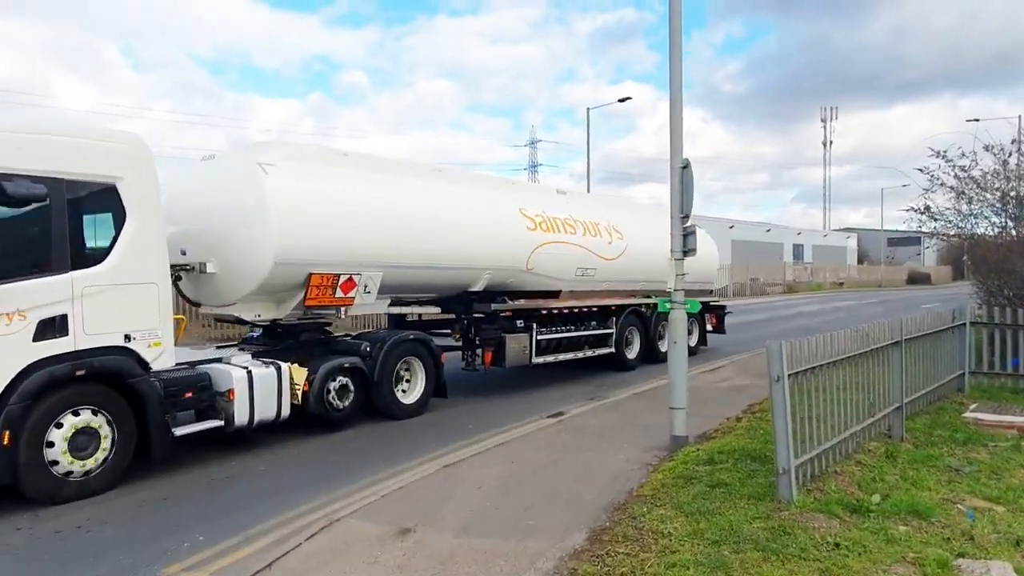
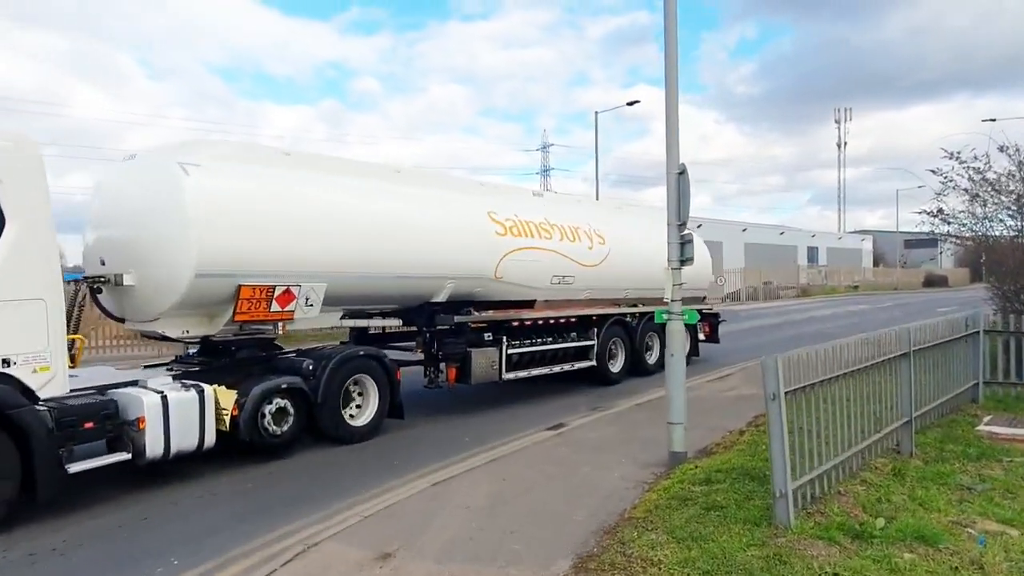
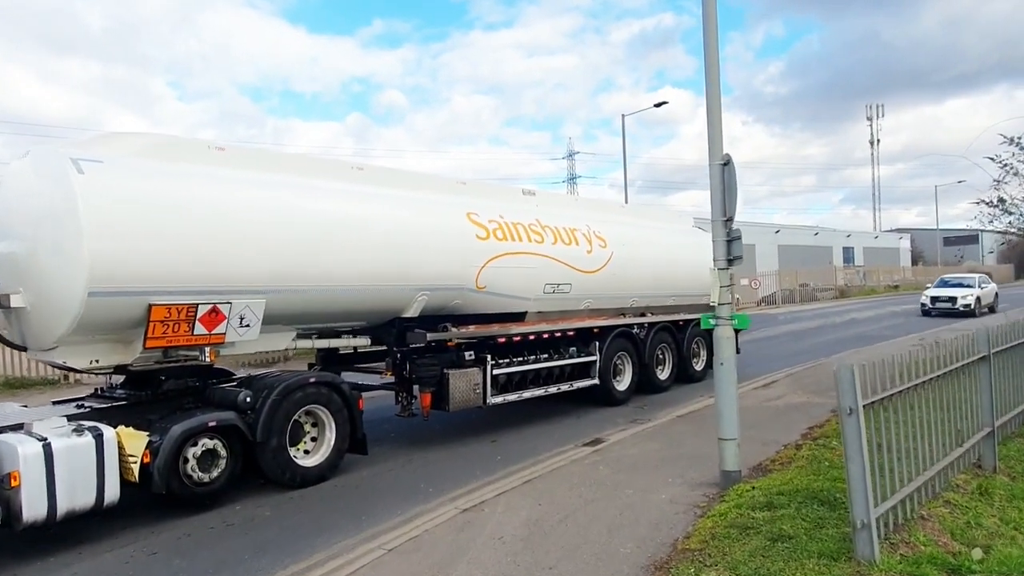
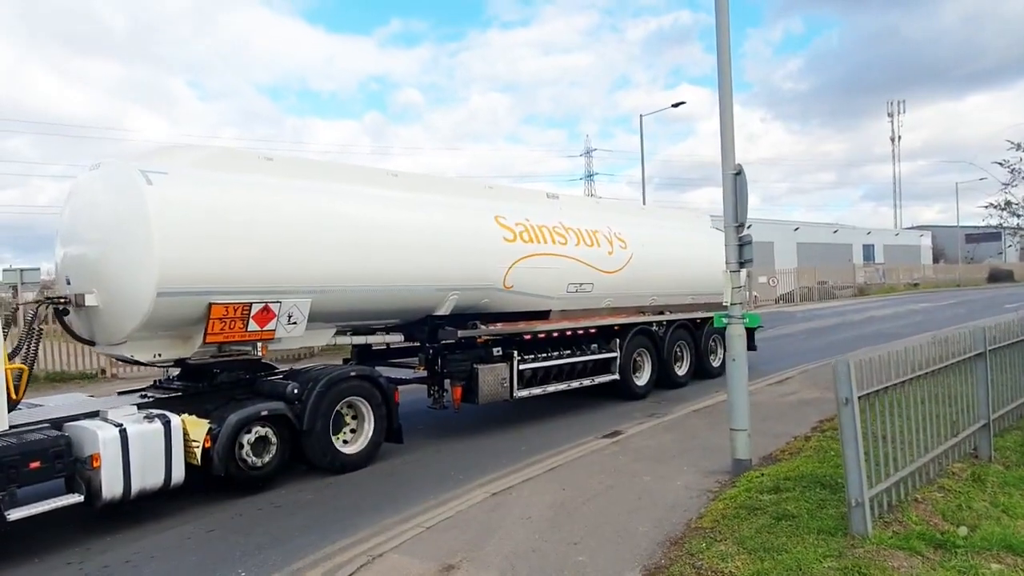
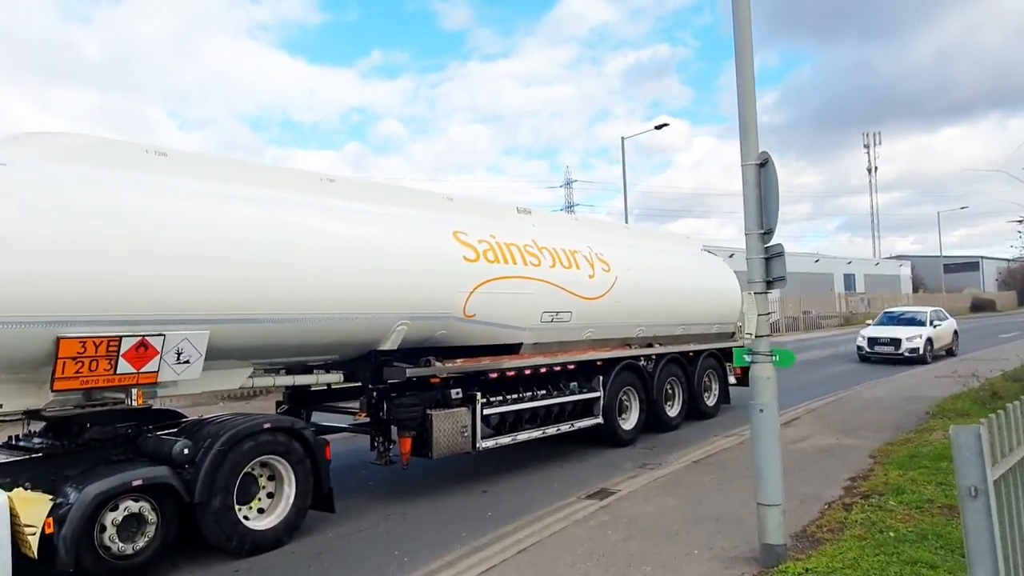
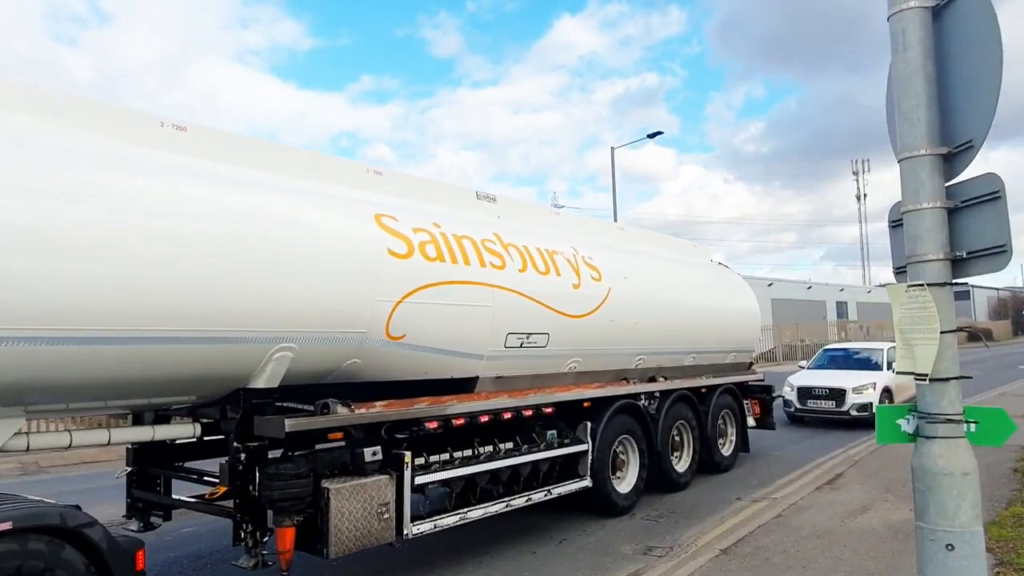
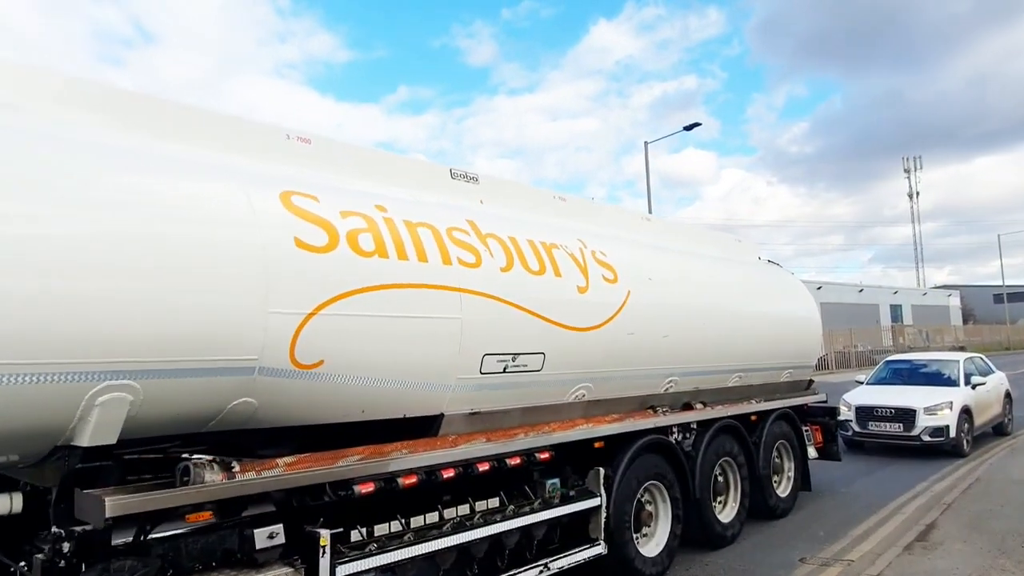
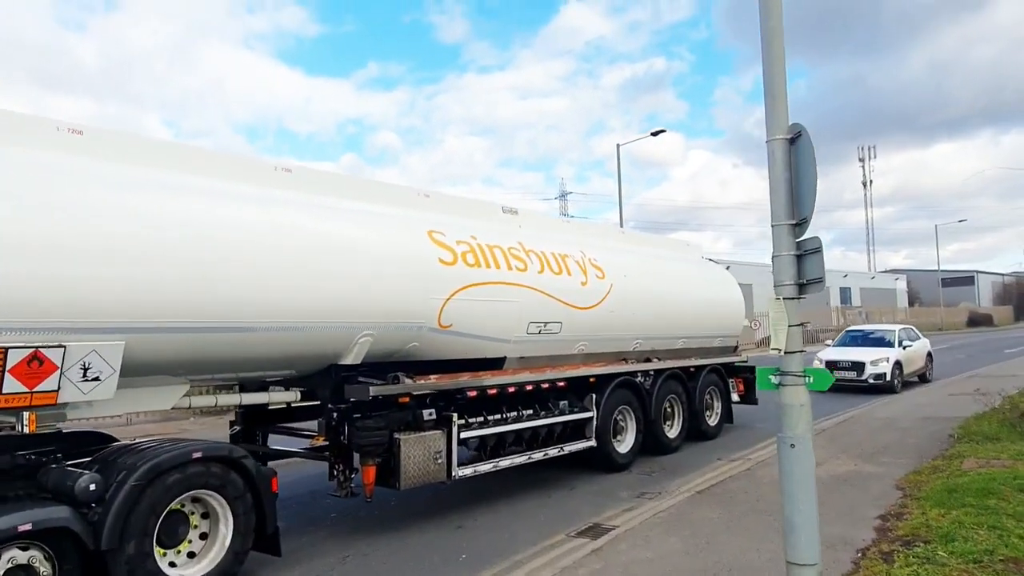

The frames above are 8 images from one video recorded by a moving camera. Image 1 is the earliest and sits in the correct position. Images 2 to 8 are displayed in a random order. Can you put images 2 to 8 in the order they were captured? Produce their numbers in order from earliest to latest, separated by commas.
2, 4, 3, 5, 8, 6, 7
